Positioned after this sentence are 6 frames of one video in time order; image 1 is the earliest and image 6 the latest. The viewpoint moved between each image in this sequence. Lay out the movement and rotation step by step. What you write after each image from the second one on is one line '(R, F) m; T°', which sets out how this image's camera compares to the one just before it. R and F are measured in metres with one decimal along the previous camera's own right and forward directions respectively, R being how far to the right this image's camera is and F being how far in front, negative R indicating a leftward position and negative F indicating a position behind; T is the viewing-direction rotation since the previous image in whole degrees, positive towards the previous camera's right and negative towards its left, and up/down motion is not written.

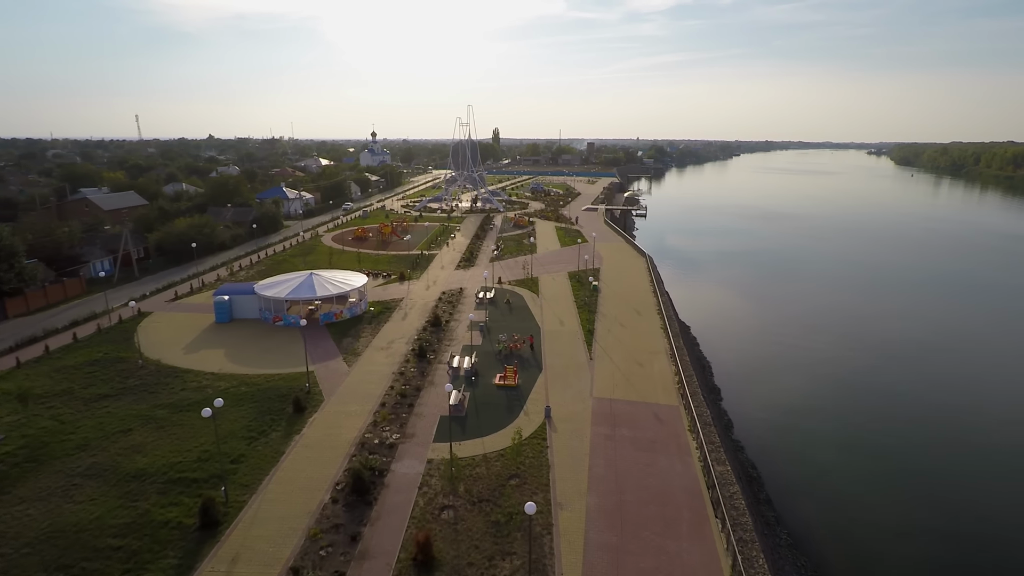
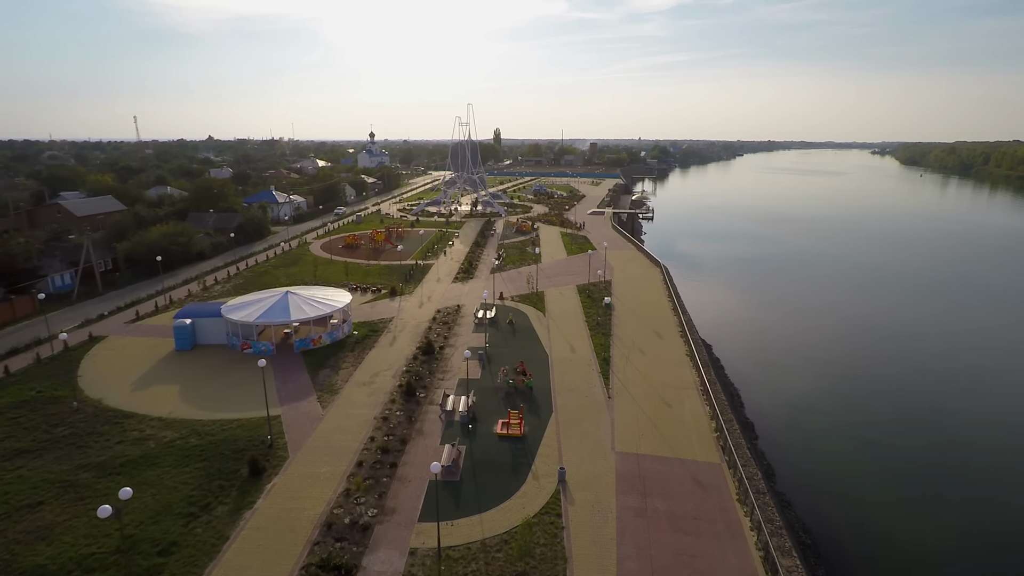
(-0.1, +3.4) m; 0°
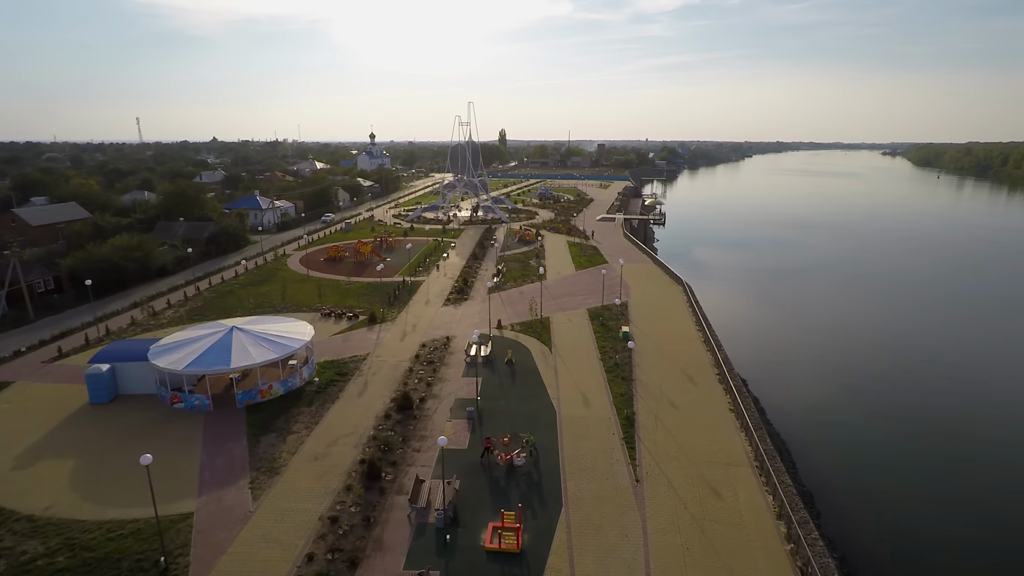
(+0.2, +4.7) m; -1°
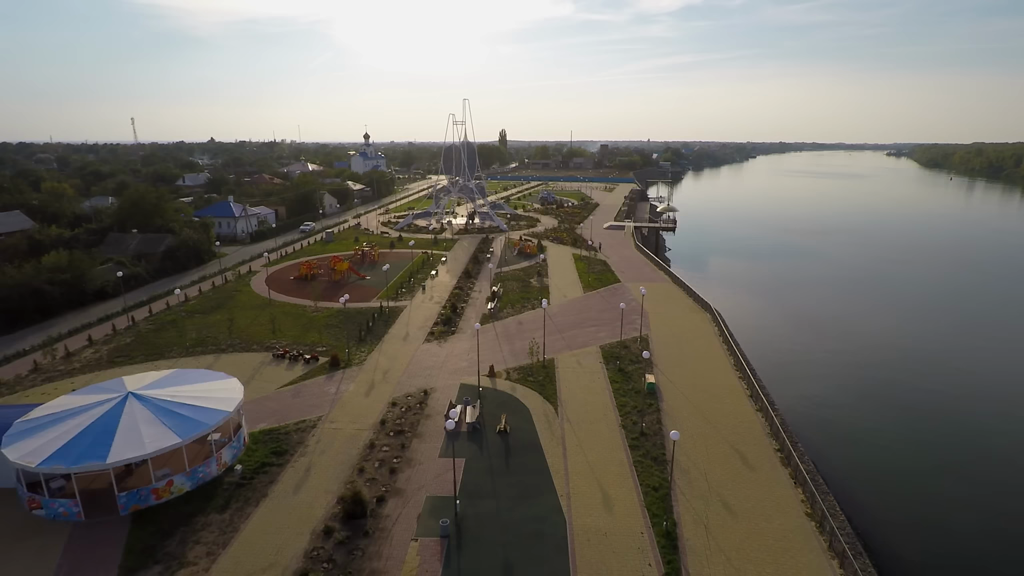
(+0.2, +5.2) m; 0°
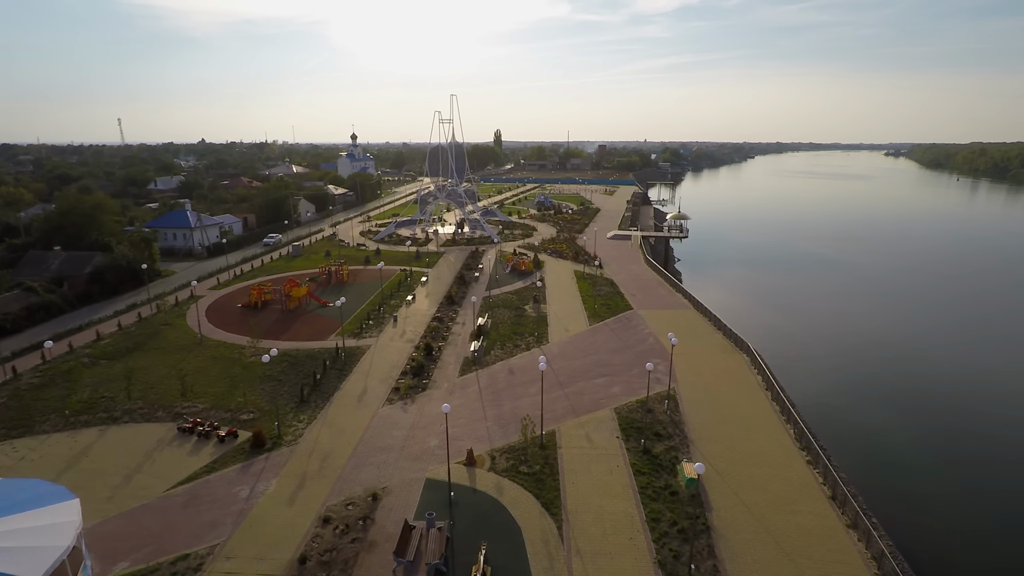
(+0.3, +5.6) m; 0°
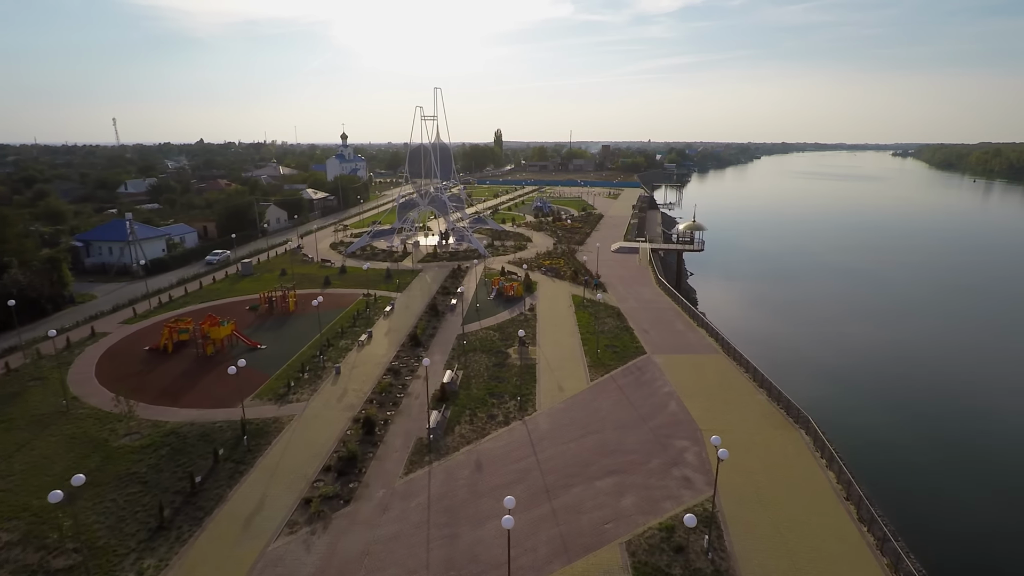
(+0.8, +6.1) m; 0°
